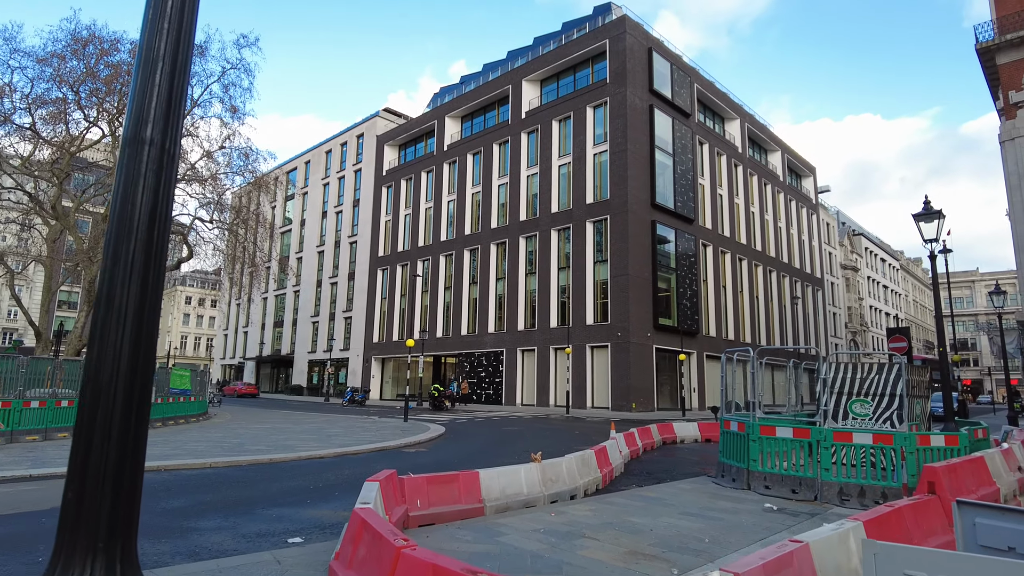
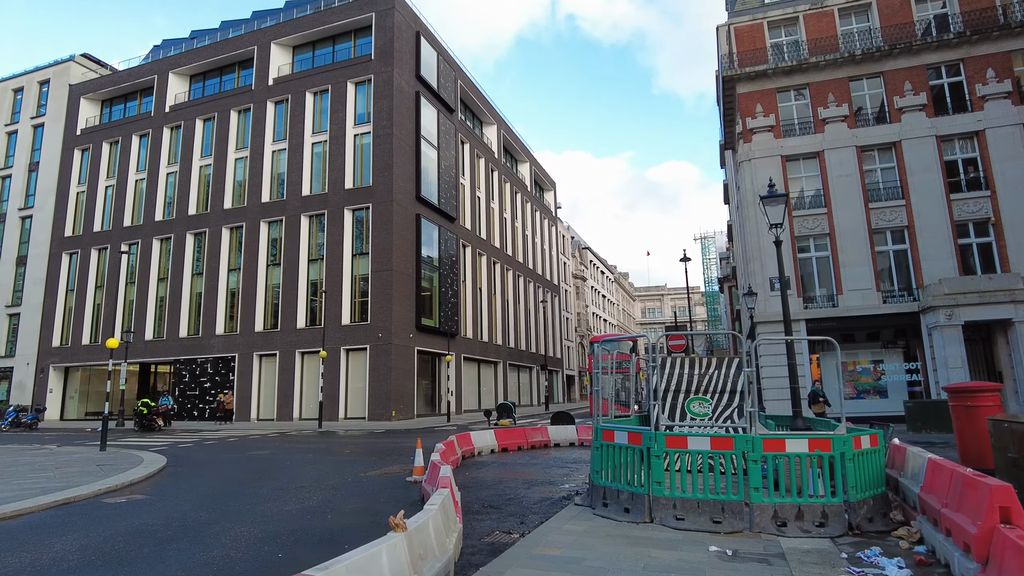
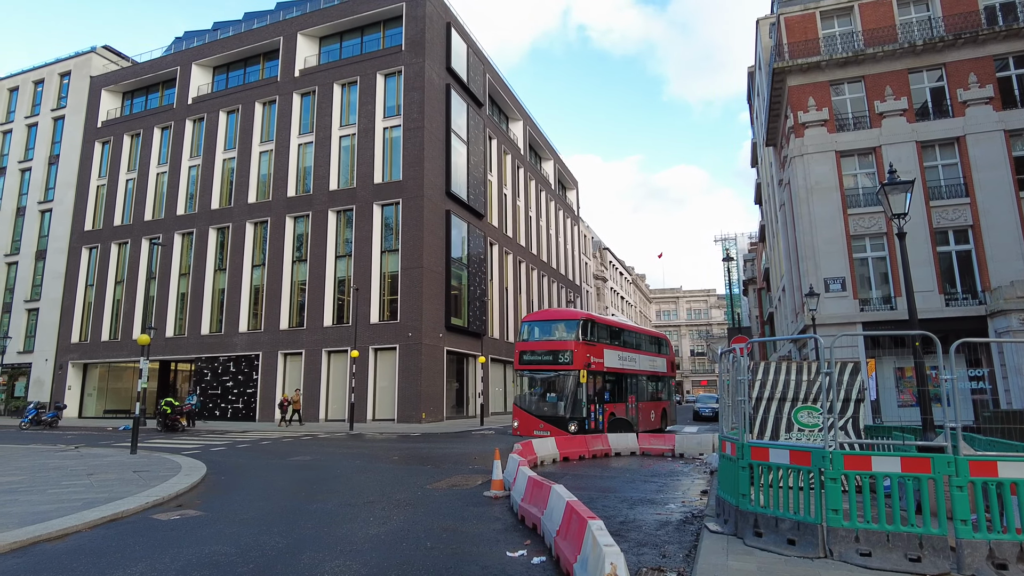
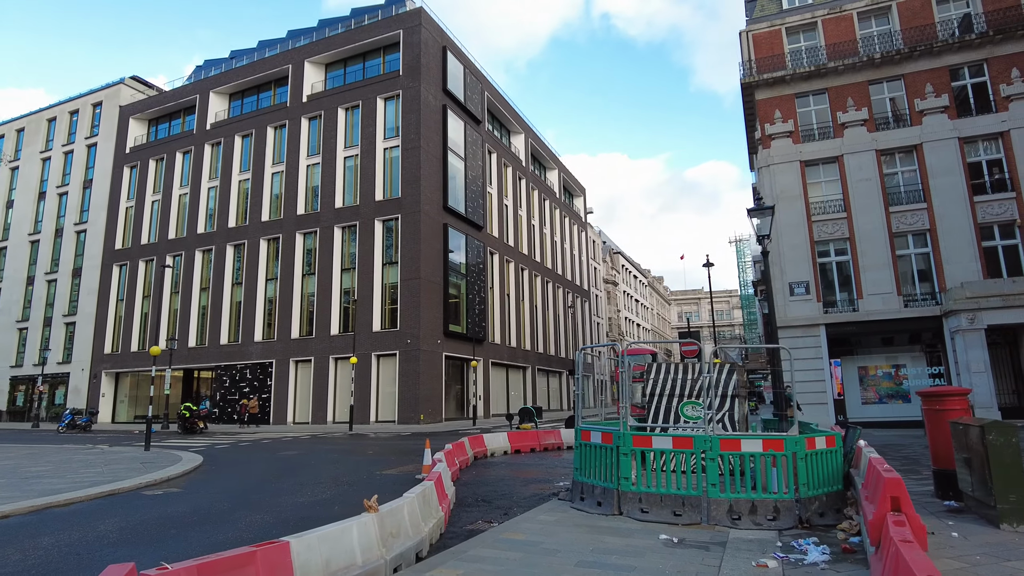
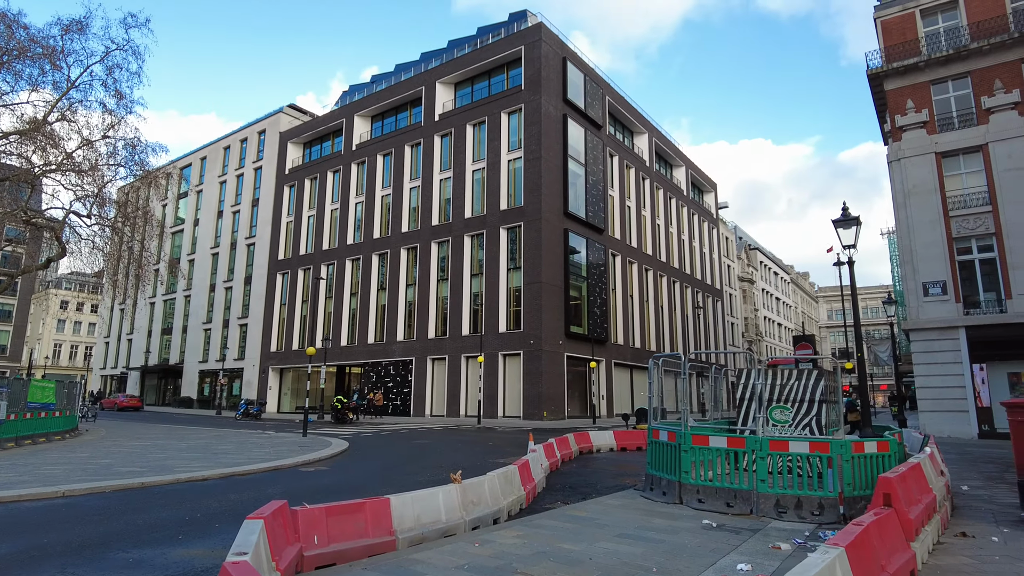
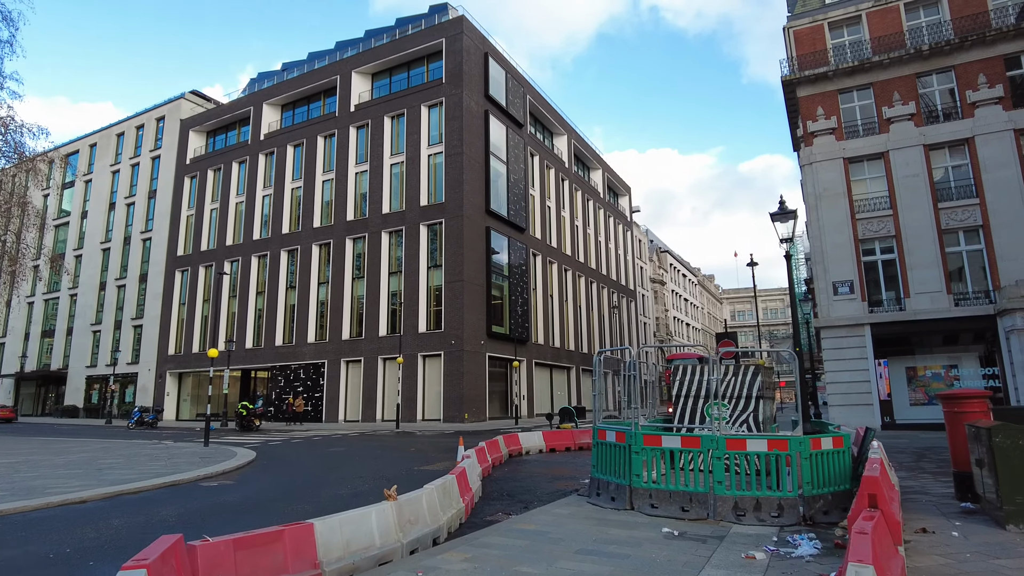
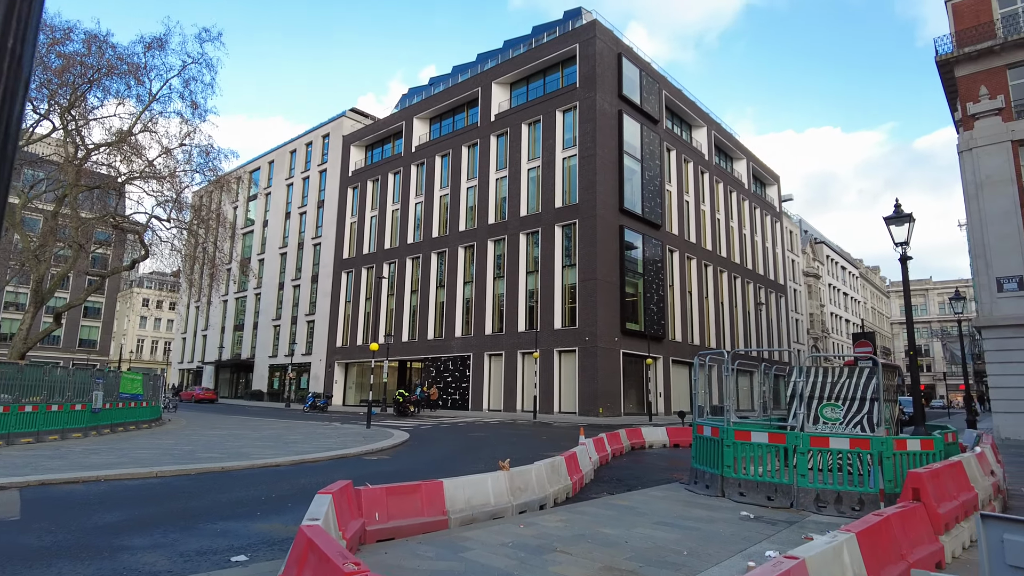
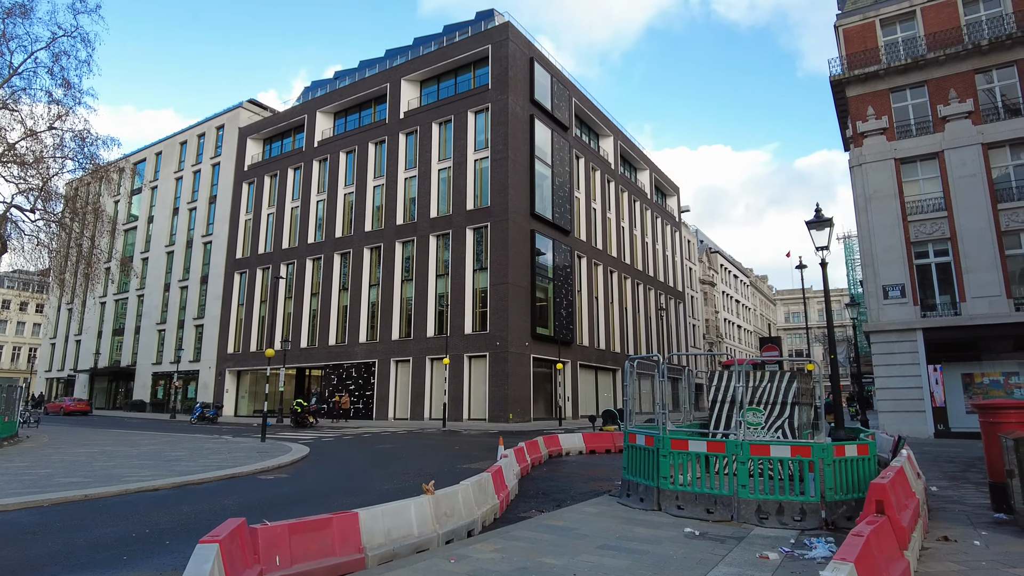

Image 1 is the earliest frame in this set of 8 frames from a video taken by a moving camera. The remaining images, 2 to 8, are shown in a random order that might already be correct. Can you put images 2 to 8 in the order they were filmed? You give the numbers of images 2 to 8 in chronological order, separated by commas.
7, 5, 8, 6, 4, 2, 3
